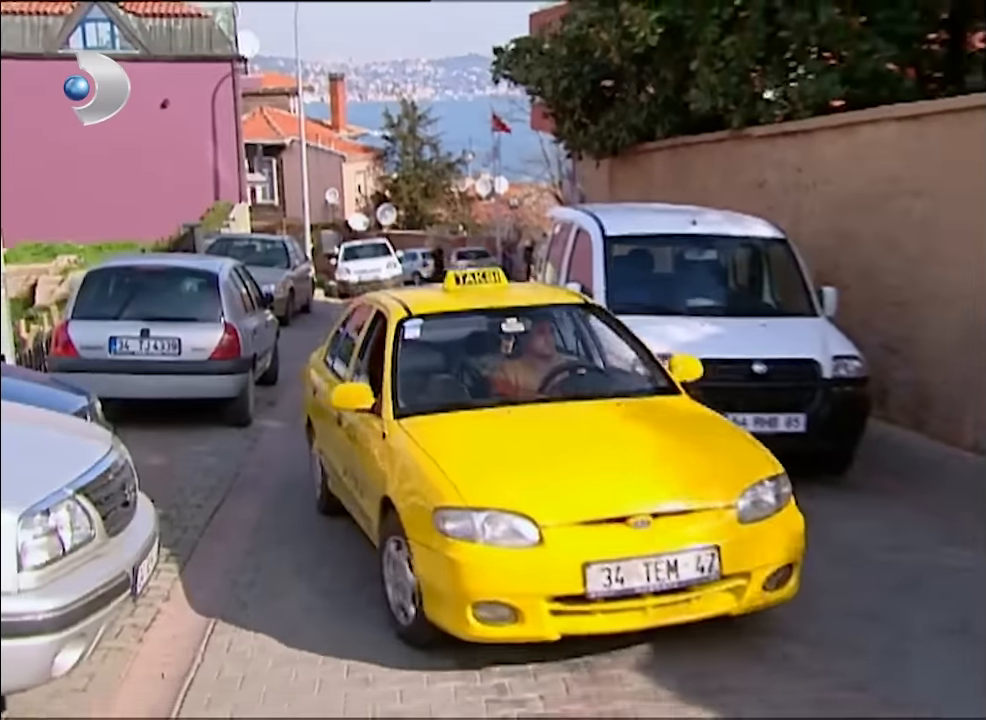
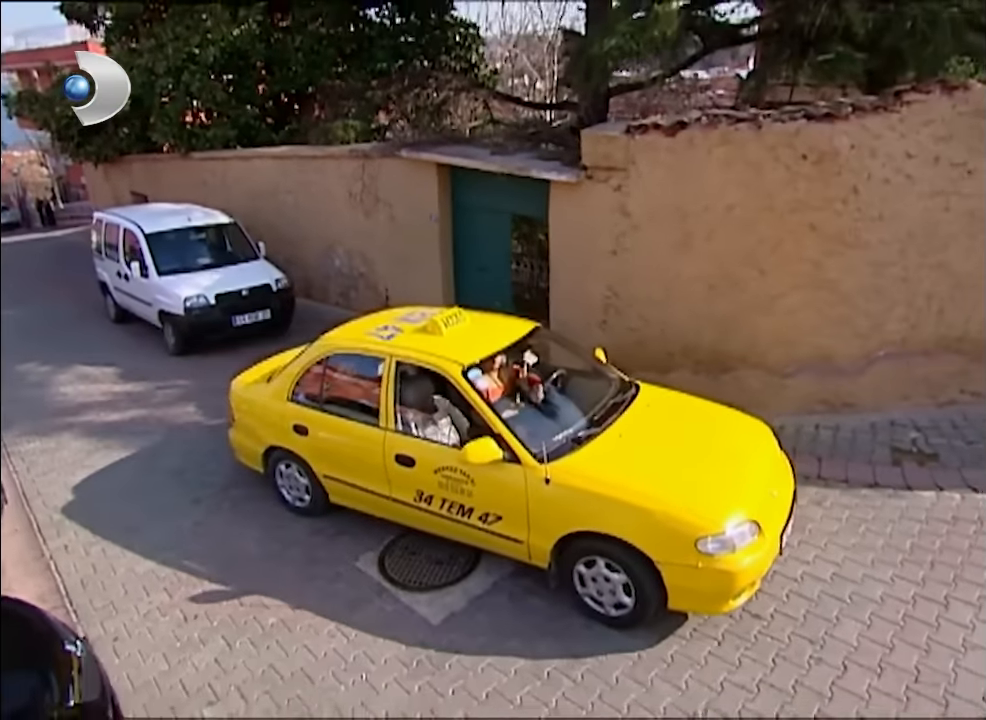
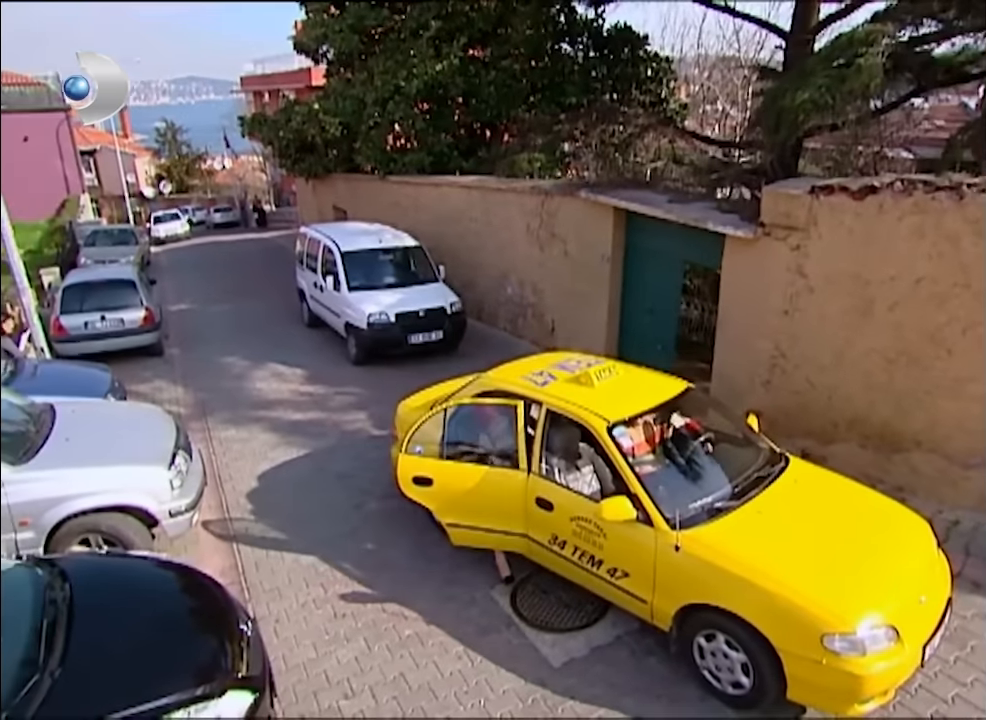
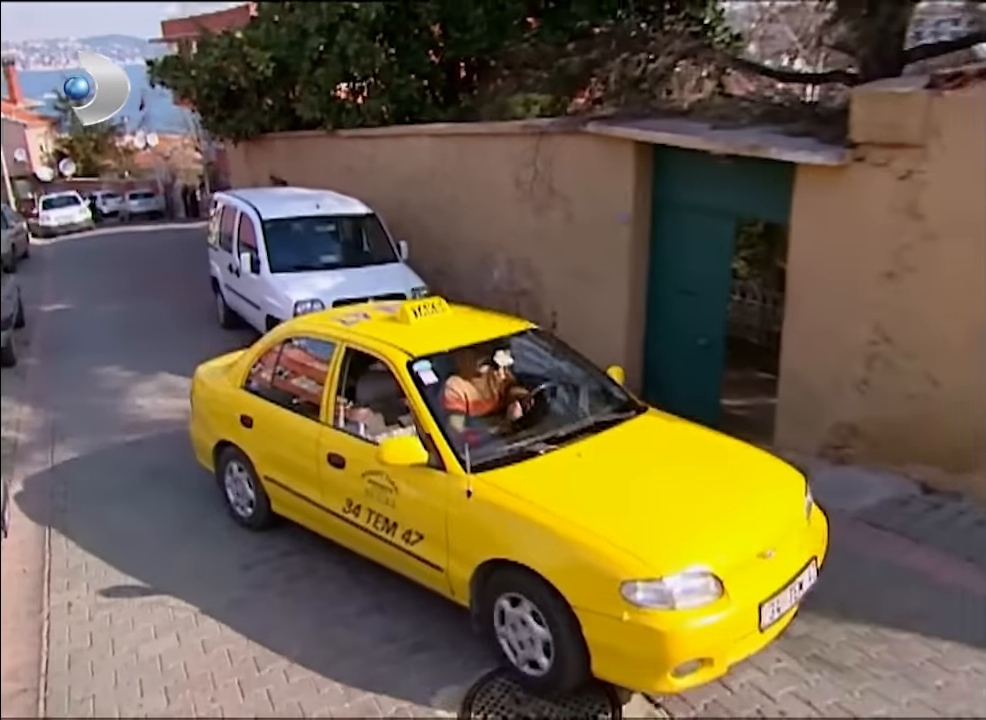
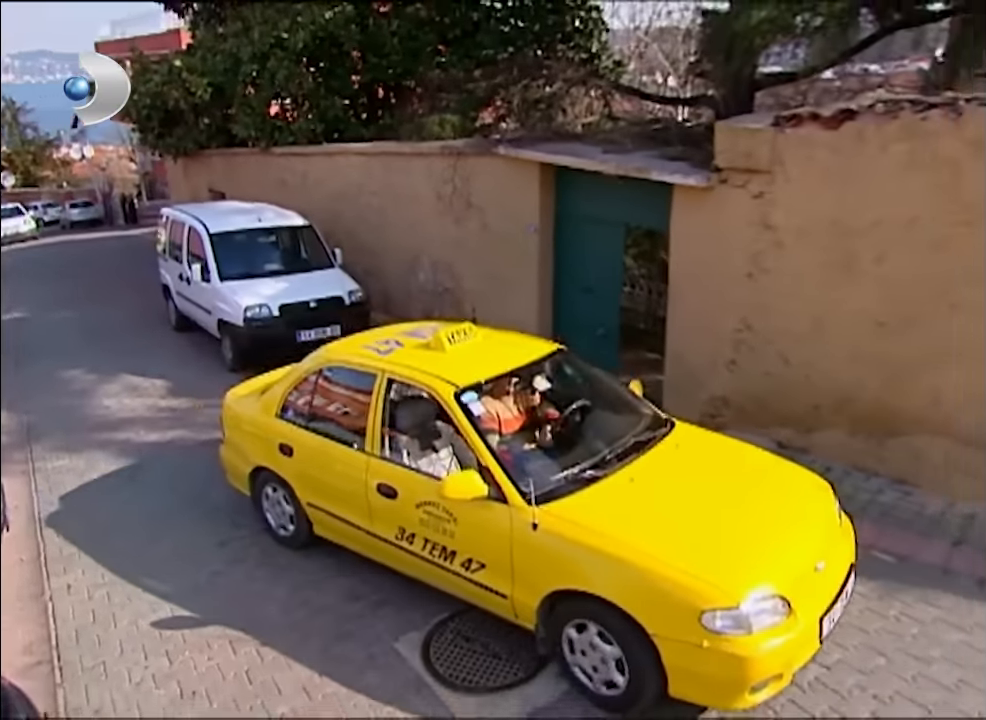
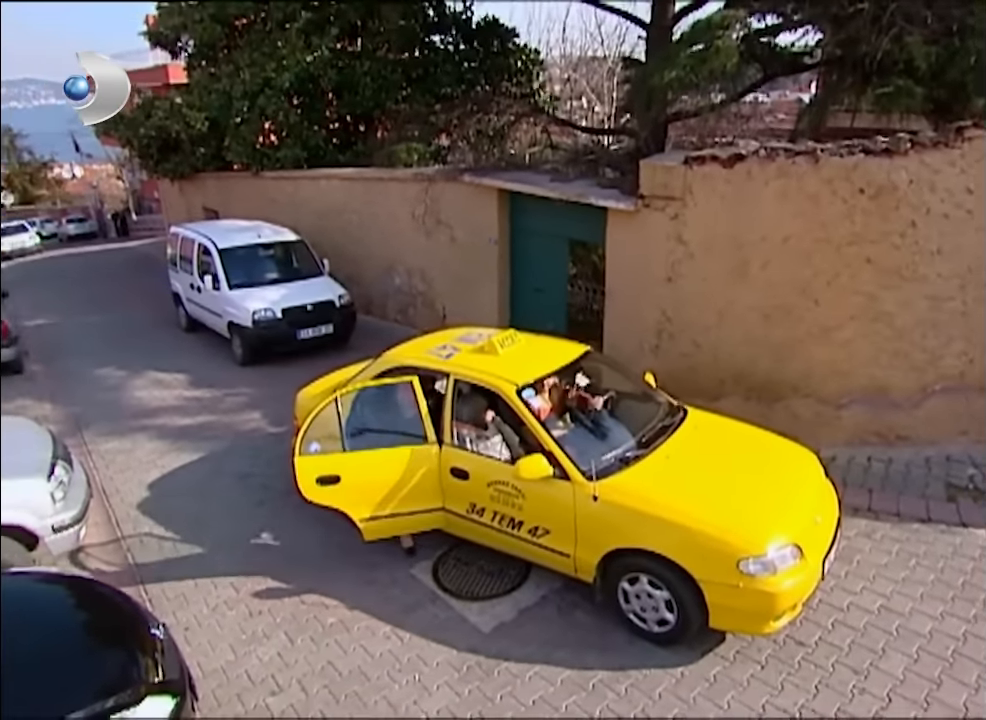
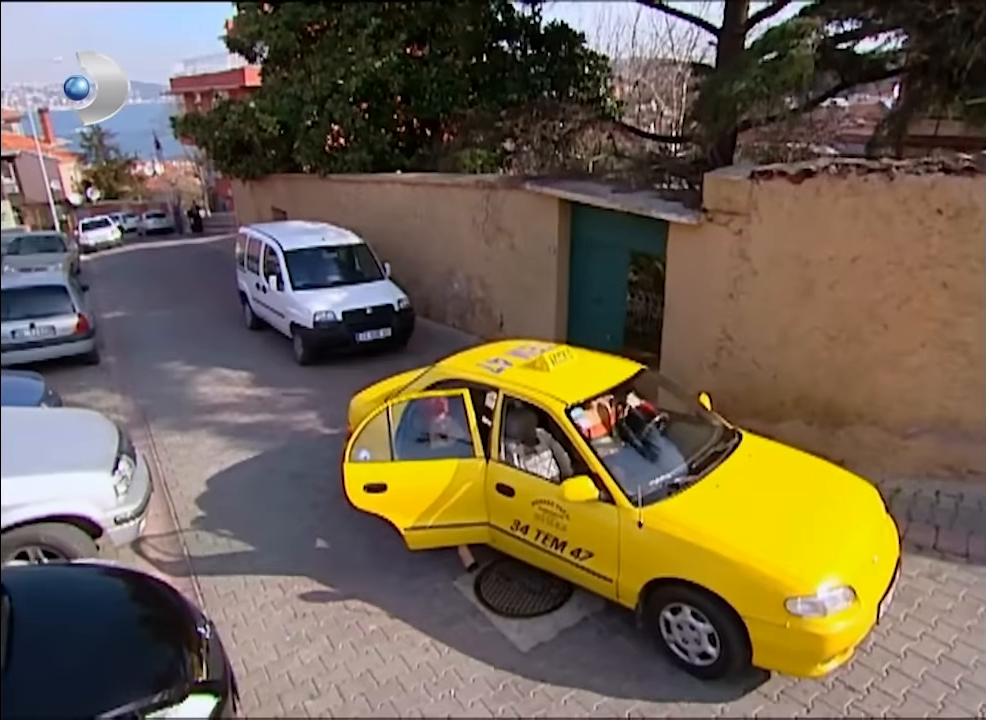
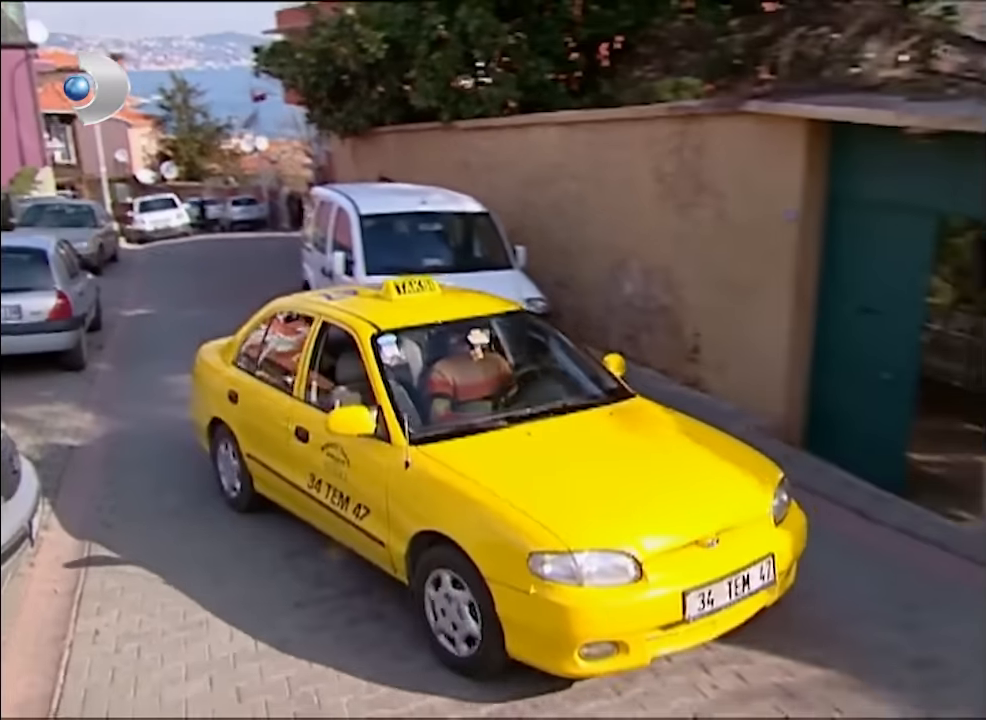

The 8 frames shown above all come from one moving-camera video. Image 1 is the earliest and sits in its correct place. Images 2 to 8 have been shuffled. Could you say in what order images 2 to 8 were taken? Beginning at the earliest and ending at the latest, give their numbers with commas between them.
8, 4, 5, 2, 6, 7, 3
